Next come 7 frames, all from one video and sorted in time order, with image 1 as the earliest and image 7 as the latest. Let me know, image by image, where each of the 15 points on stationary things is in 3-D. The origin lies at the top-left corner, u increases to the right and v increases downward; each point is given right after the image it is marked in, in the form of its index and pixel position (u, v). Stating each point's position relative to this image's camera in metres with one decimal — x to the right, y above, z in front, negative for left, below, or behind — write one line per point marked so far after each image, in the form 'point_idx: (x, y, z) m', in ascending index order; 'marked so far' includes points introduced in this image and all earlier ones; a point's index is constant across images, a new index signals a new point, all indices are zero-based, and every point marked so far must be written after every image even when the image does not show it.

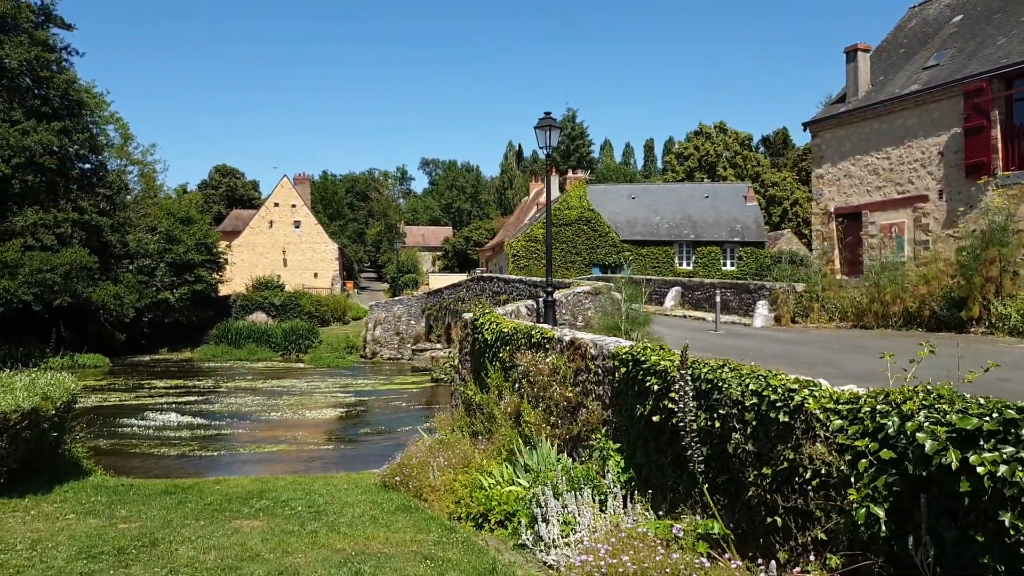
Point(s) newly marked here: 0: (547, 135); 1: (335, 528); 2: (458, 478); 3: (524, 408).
0: (+0.6, +2.5, +12.6) m
1: (-1.5, -2.1, +6.9) m
2: (-0.5, -2.1, +8.5) m
3: (+0.2, -1.4, +8.8) m
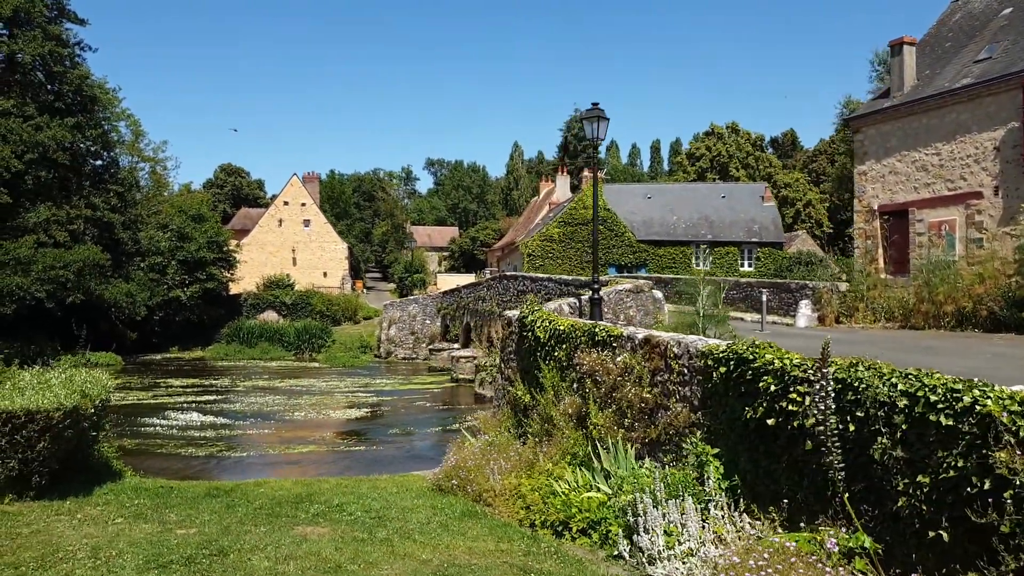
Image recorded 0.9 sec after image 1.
0: (+1.3, +2.5, +12.2) m
1: (-0.8, -2.1, +6.5) m
2: (+0.1, -2.0, +8.1) m
3: (+0.9, -1.3, +8.4) m
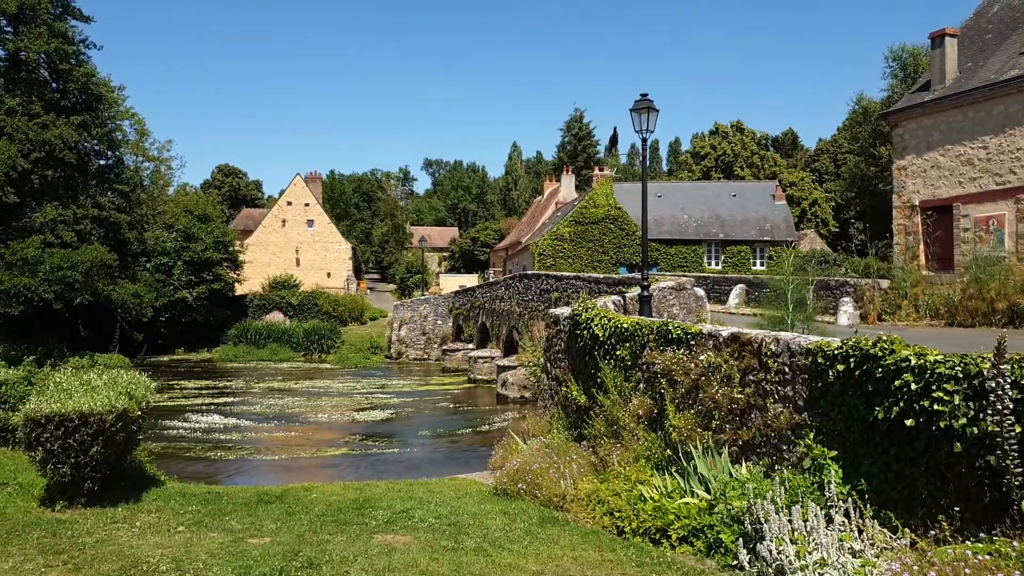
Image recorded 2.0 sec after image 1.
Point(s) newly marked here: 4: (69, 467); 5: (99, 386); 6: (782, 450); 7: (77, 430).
0: (+2.0, +2.6, +11.9) m
1: (-0.1, -2.0, +6.2) m
2: (+0.9, -2.0, +7.7) m
3: (+1.6, -1.3, +8.1) m
4: (-4.3, -1.7, +7.6) m
5: (-4.7, -1.1, +8.9) m
6: (+2.2, -1.3, +6.5) m
7: (-4.2, -1.4, +7.6) m
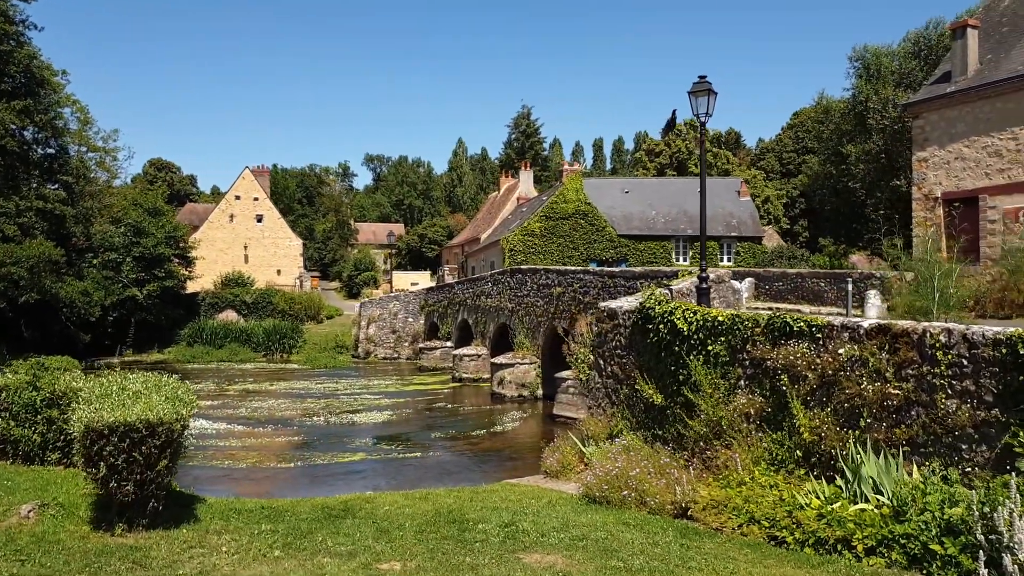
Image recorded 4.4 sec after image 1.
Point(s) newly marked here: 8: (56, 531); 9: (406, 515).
0: (+2.7, +2.7, +11.3) m
1: (+1.1, -1.9, +5.5) m
2: (+2.0, -1.9, +7.1) m
3: (+2.6, -1.1, +7.5) m
4: (-3.2, -1.6, +6.6) m
5: (-3.6, -1.0, +7.8) m
6: (+3.4, -1.2, +6.0) m
7: (-3.1, -1.3, +6.6) m
8: (-3.8, -2.0, +6.6) m
9: (-1.1, -2.3, +8.0) m
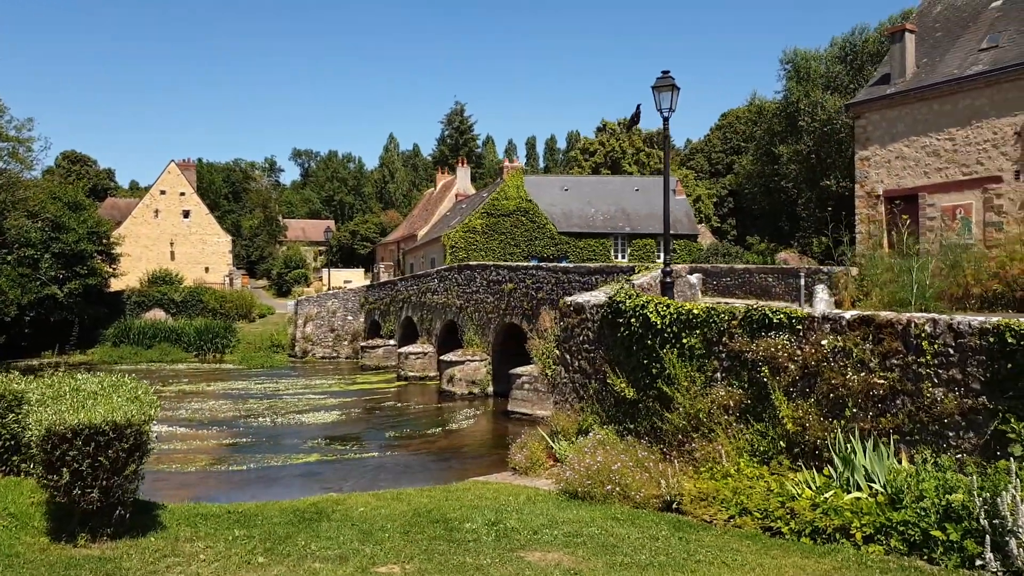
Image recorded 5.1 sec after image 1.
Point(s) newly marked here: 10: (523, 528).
0: (+2.2, +2.8, +11.3) m
1: (+1.2, -1.8, +5.4) m
2: (+1.8, -1.8, +7.1) m
3: (+2.5, -1.1, +7.6) m
4: (-3.2, -1.6, +6.1) m
5: (-3.8, -1.0, +7.3) m
6: (+3.4, -1.2, +6.1) m
7: (-3.1, -1.2, +6.1) m
8: (-3.9, -2.0, +6.1) m
9: (-1.3, -2.2, +7.7) m
10: (+0.1, -2.1, +6.8) m
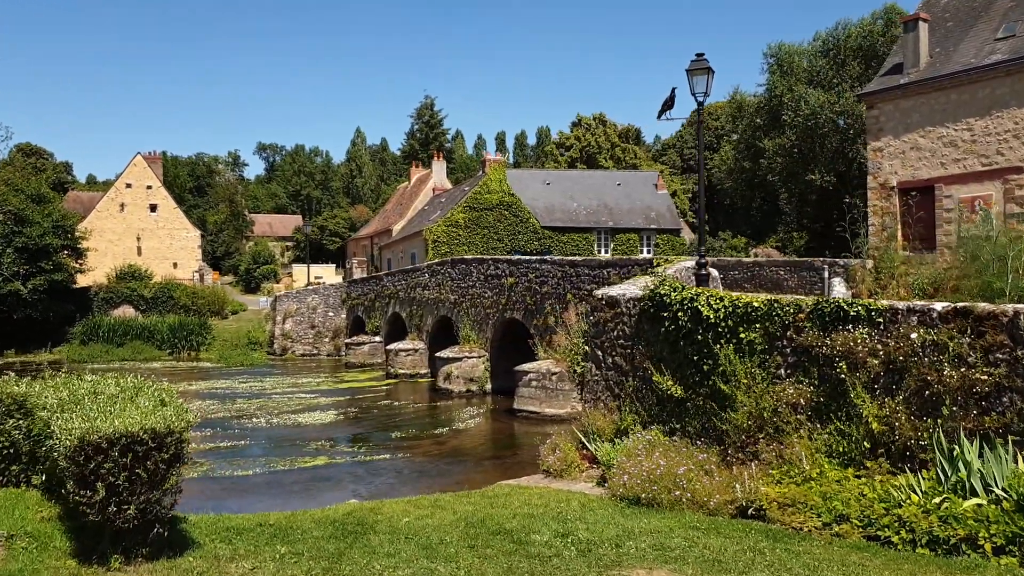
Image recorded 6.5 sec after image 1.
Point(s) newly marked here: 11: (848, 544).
0: (+2.6, +2.9, +10.8) m
1: (+1.8, -1.8, +4.9) m
2: (+2.4, -1.7, +6.6) m
3: (+3.0, -1.0, +7.1) m
4: (-2.6, -1.5, +5.4) m
5: (-3.2, -0.9, +6.6) m
6: (+4.0, -1.1, +5.7) m
7: (-2.5, -1.2, +5.4) m
8: (-3.2, -1.9, +5.3) m
9: (-0.7, -2.1, +7.1) m
10: (+0.7, -2.0, +6.2) m
11: (+2.4, -1.8, +5.6) m
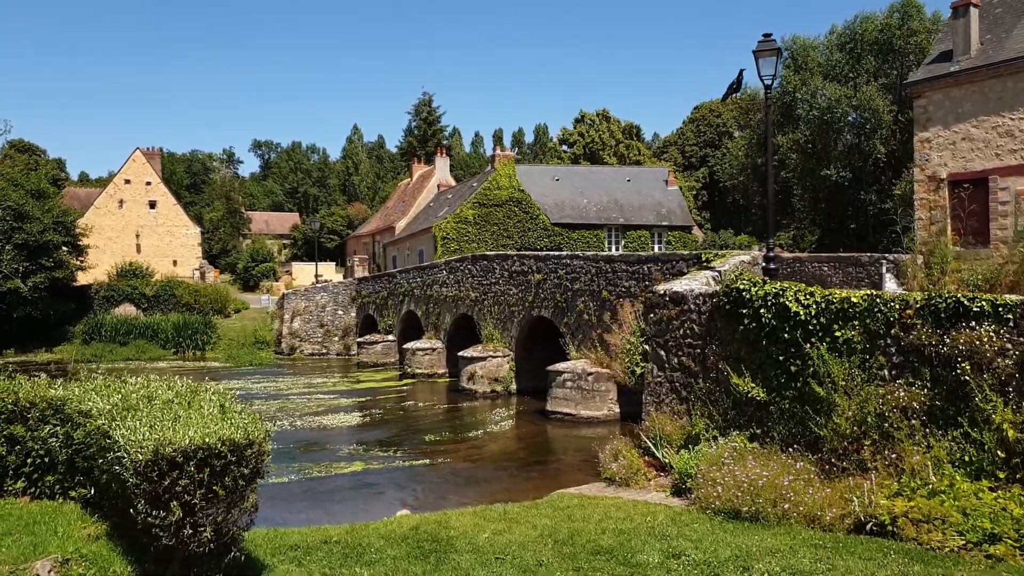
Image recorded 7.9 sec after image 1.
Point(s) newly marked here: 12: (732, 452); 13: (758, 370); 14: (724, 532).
0: (+3.3, +2.9, +10.2) m
1: (+2.6, -1.7, +4.3) m
2: (+3.2, -1.6, +6.0) m
3: (+3.8, -0.9, +6.5) m
4: (-1.8, -1.5, +4.8) m
5: (-2.5, -0.8, +5.9) m
6: (+4.8, -1.0, +5.1) m
7: (-1.7, -1.1, +4.7) m
8: (-2.4, -1.9, +4.7) m
9: (+0.1, -2.1, +6.4) m
10: (+1.5, -1.9, +5.6) m
11: (+3.2, -1.8, +5.0) m
12: (+2.2, -1.7, +8.2) m
13: (+2.7, -0.9, +8.6) m
14: (+1.7, -2.0, +6.5) m
